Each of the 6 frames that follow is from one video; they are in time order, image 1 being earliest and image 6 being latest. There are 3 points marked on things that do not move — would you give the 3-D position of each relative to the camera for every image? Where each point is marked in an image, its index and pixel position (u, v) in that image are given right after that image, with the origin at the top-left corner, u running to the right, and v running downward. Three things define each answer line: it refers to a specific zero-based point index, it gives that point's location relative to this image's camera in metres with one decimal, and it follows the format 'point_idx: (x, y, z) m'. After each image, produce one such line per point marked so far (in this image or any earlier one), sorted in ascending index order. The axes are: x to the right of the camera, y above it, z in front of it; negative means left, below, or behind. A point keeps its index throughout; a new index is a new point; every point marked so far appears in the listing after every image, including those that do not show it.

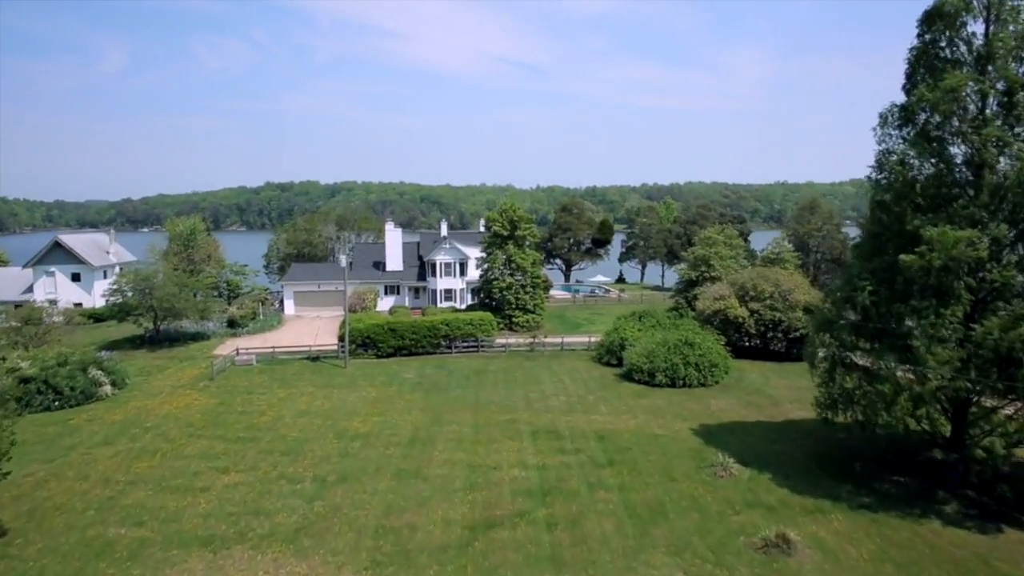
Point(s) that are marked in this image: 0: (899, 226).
0: (+10.0, +1.6, +19.9) m
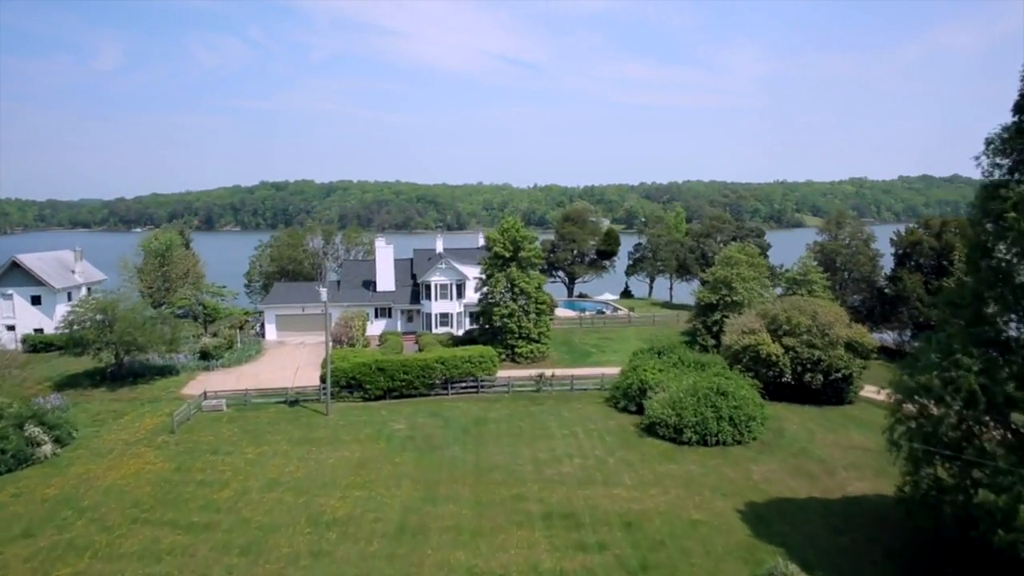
0: (+10.2, +0.1, +15.8) m
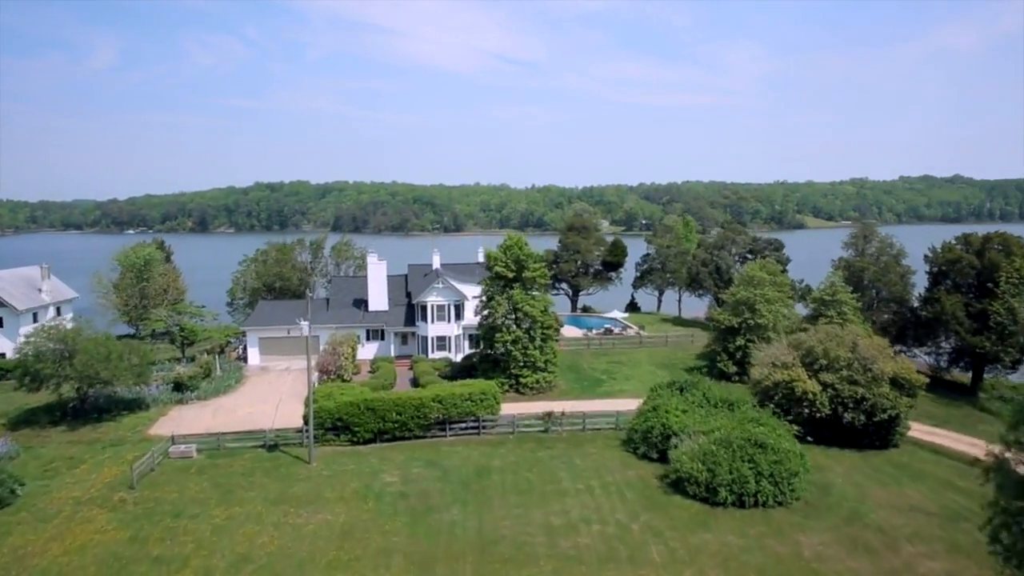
0: (+10.4, -1.0, +12.4) m
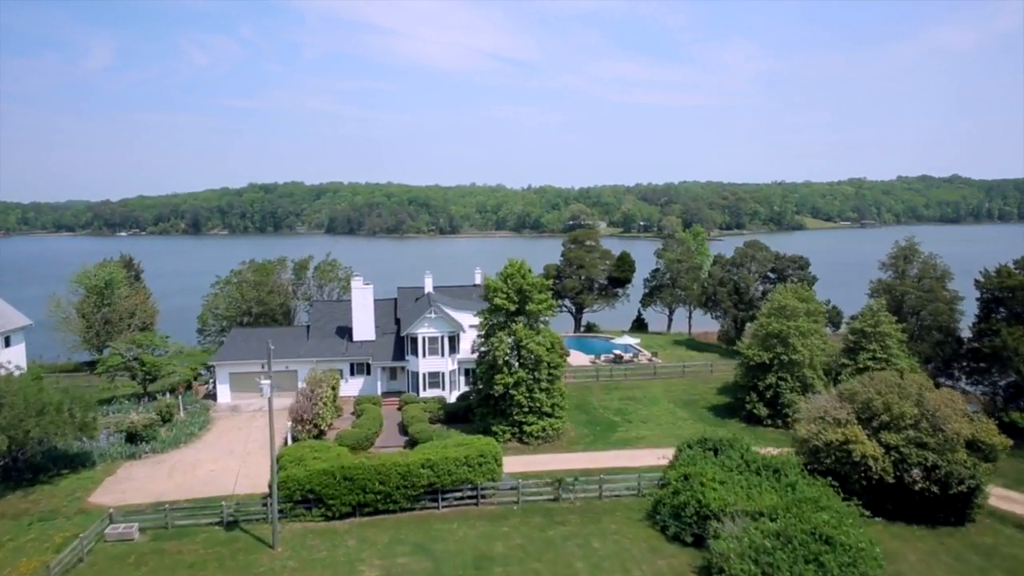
0: (+10.7, -2.3, +7.9) m
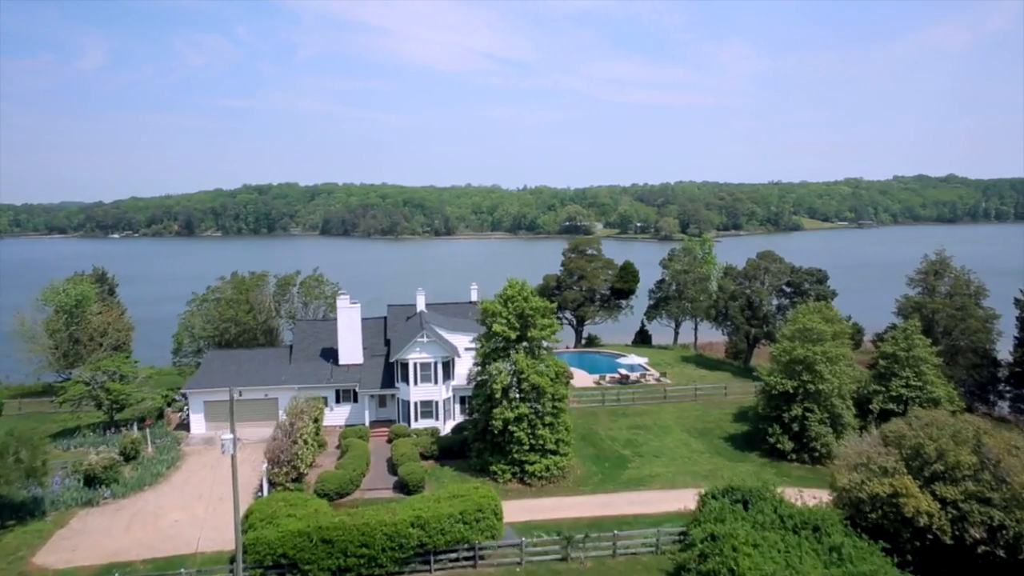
0: (+10.8, -3.2, +4.9) m
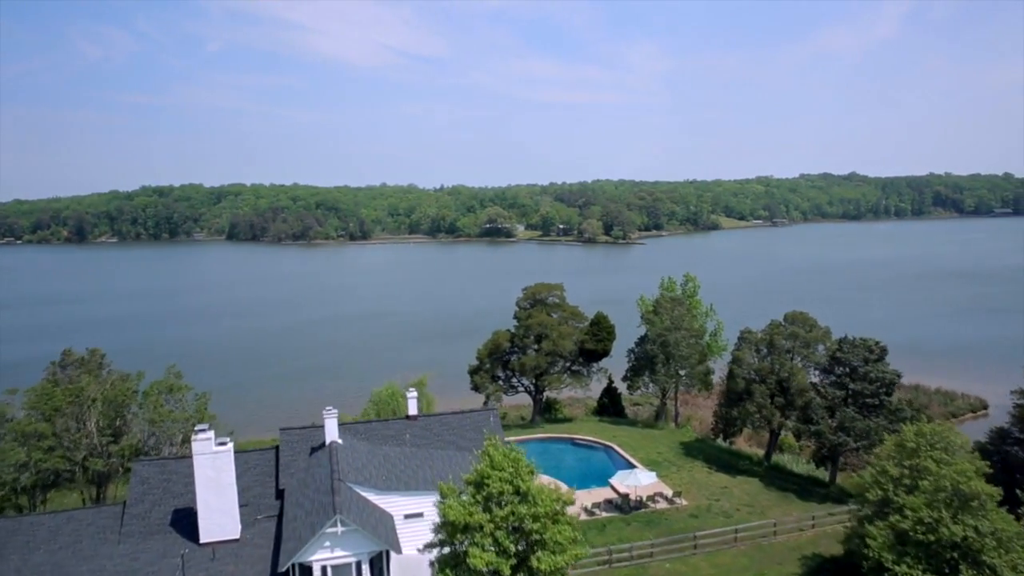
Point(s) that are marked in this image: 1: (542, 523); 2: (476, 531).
0: (+13.1, -6.8, -7.0) m
1: (+0.6, -4.7, +16.5) m
2: (-0.8, -4.8, +16.2) m
